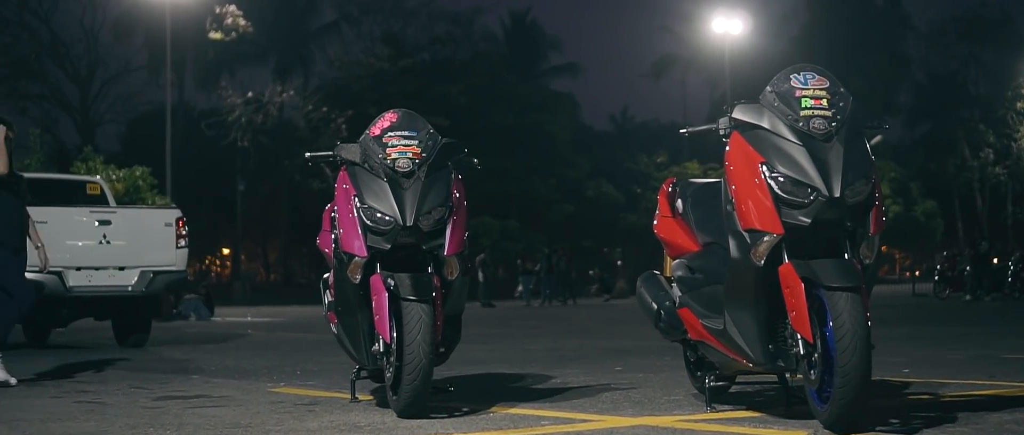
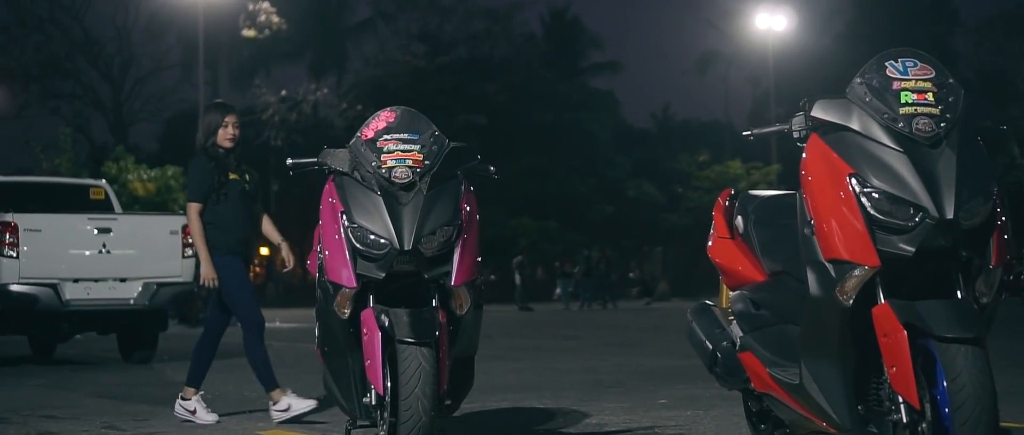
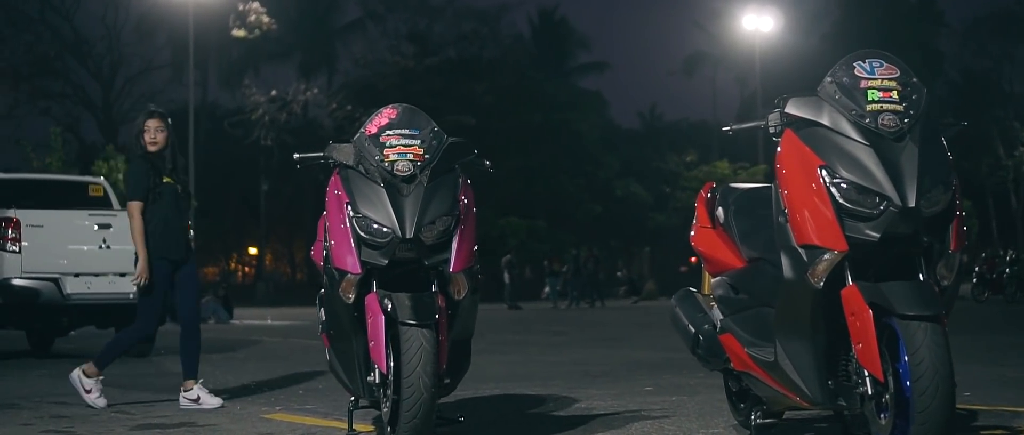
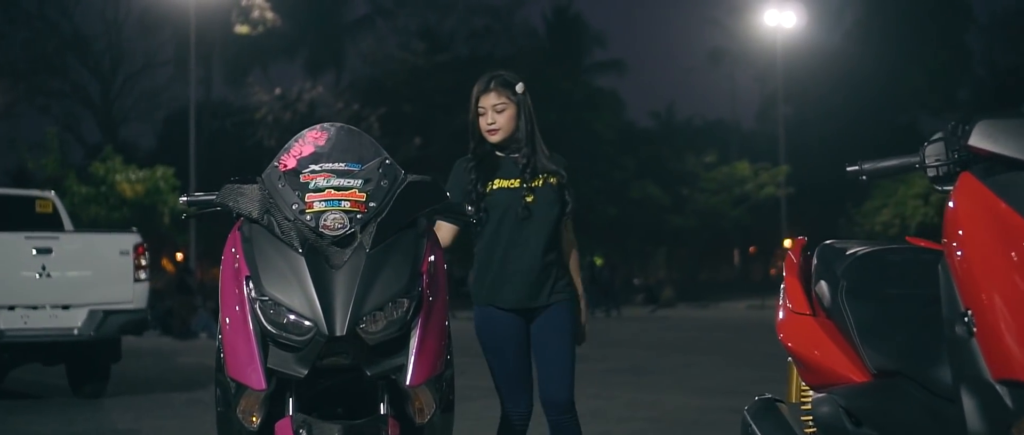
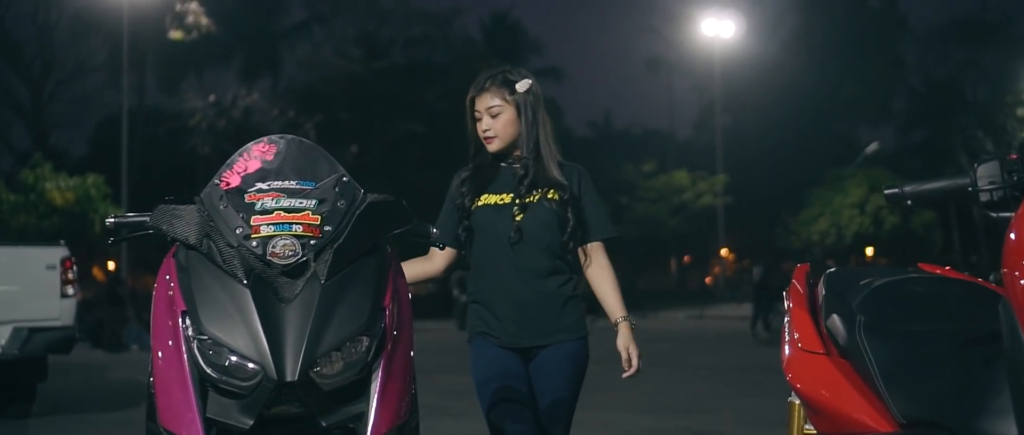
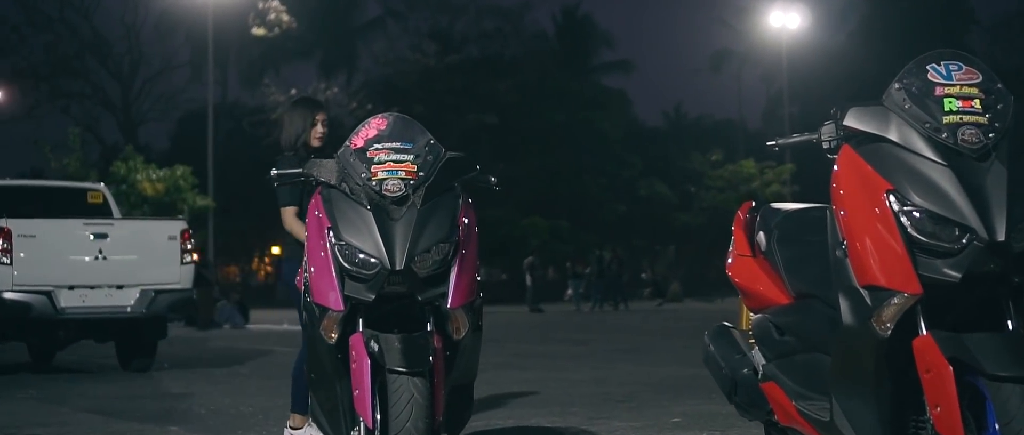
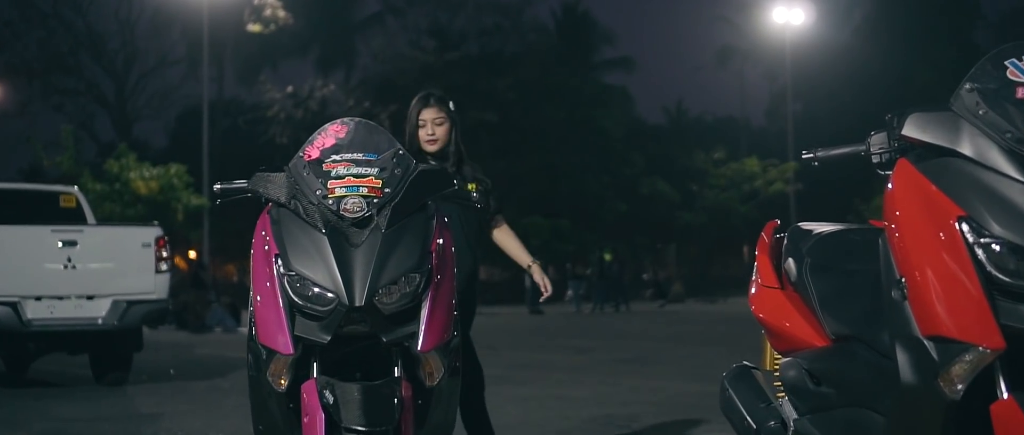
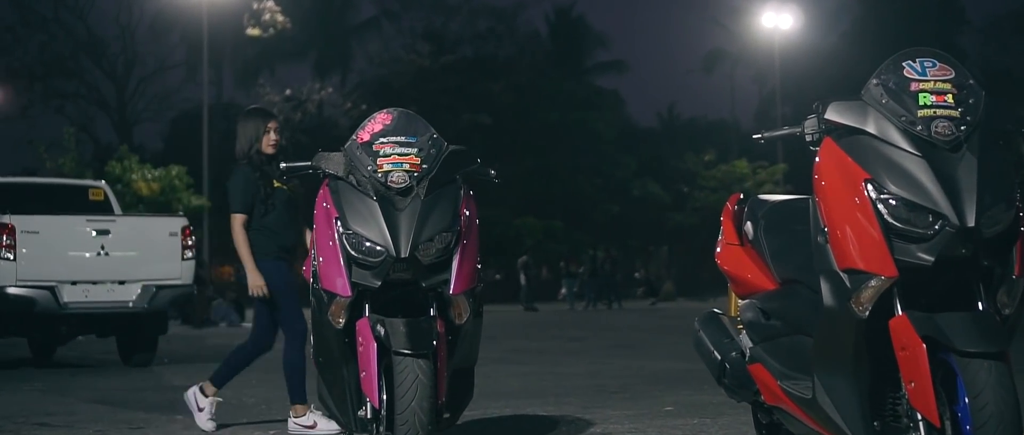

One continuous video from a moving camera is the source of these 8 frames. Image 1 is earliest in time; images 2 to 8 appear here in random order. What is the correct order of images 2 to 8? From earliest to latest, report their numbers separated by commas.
3, 2, 8, 6, 7, 4, 5
